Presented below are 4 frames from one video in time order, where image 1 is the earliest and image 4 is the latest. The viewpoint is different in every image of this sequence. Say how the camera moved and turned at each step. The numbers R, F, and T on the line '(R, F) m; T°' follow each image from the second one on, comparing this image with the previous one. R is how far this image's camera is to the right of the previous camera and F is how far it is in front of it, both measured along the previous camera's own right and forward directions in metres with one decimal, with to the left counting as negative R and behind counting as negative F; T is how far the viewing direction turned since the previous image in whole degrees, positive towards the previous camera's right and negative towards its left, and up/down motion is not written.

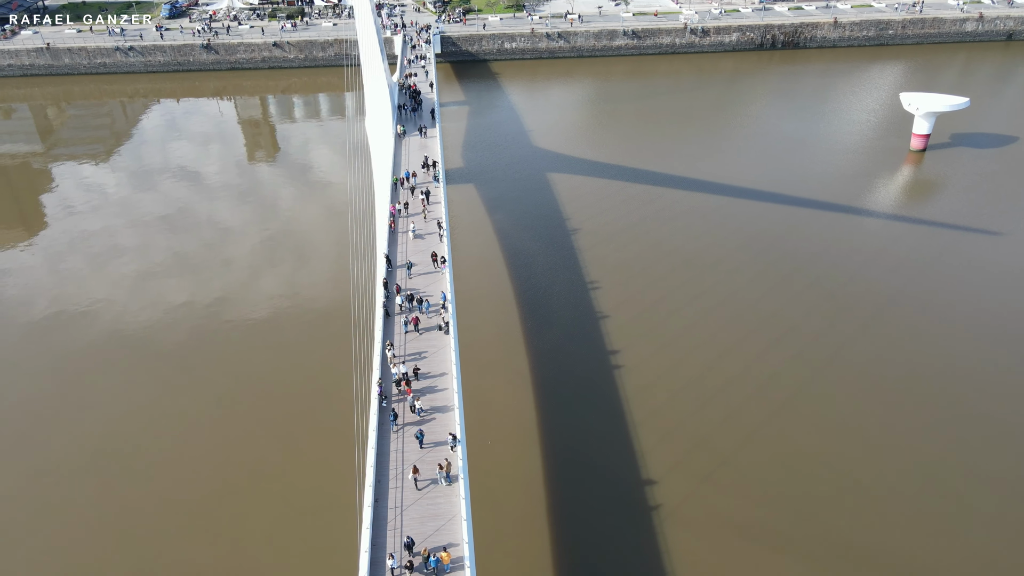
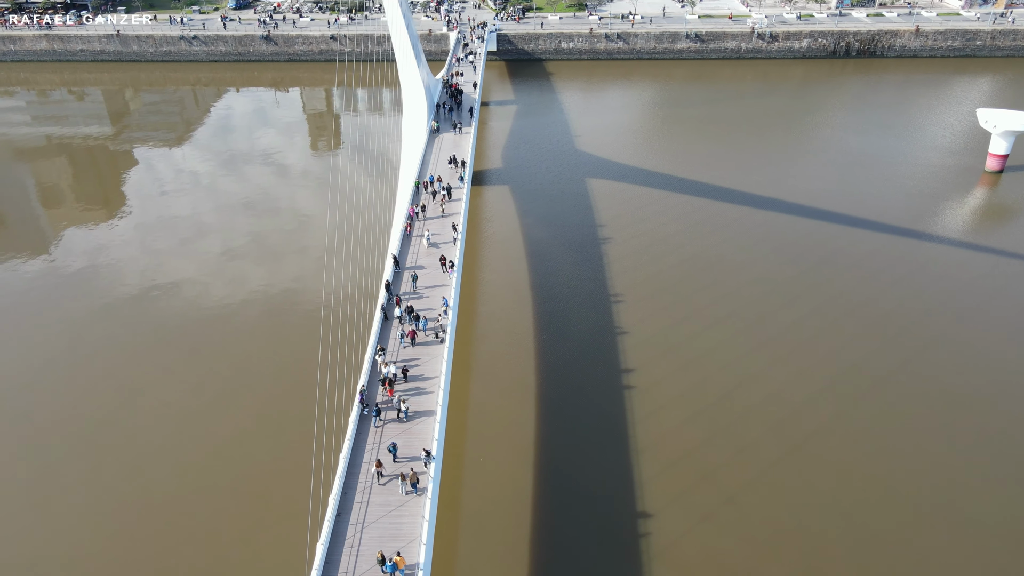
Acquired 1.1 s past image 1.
(+1.0, +0.6) m; -5°
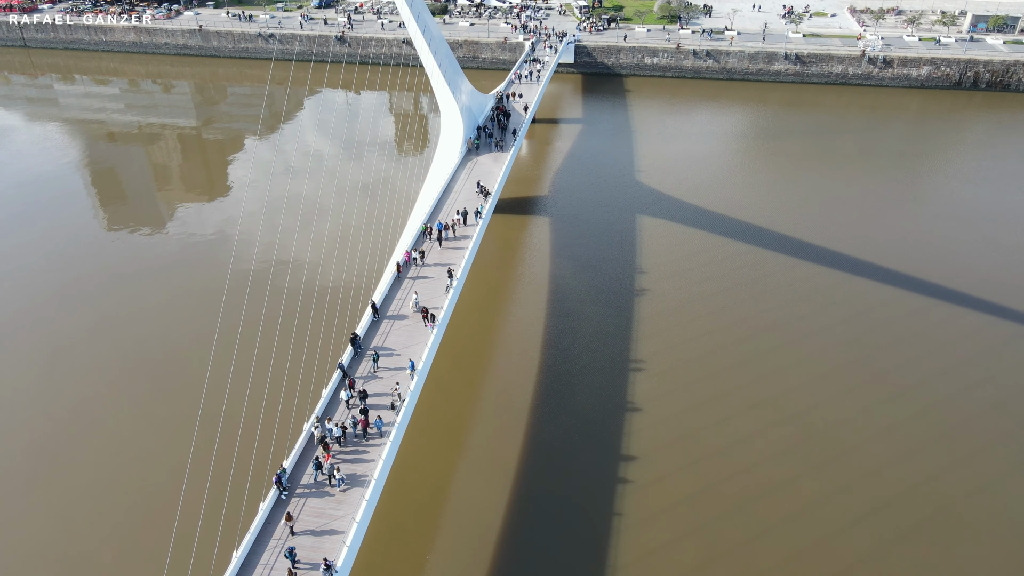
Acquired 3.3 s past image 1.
(+1.7, +1.8) m; -8°
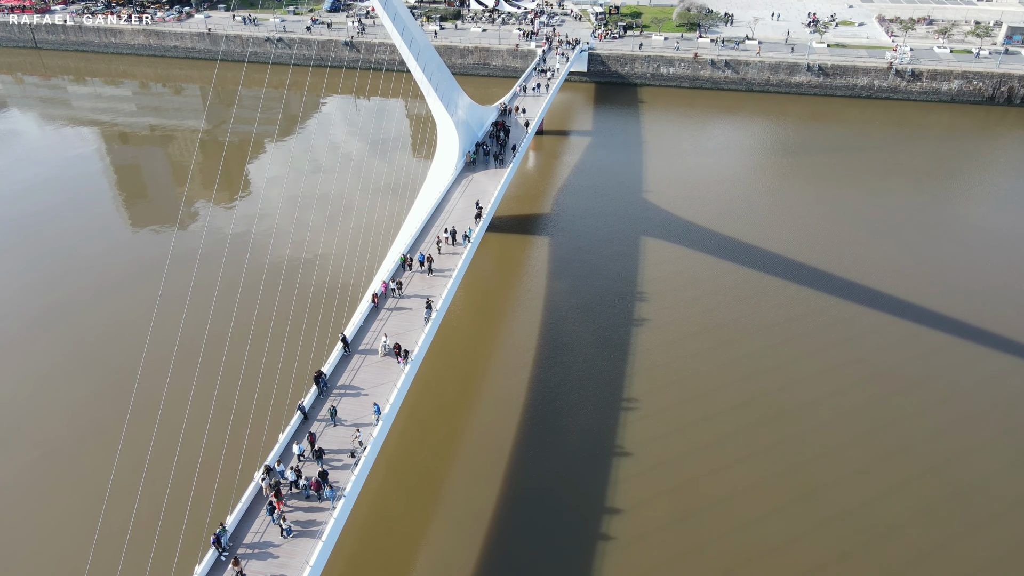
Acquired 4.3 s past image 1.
(+0.7, +0.8) m; -2°
